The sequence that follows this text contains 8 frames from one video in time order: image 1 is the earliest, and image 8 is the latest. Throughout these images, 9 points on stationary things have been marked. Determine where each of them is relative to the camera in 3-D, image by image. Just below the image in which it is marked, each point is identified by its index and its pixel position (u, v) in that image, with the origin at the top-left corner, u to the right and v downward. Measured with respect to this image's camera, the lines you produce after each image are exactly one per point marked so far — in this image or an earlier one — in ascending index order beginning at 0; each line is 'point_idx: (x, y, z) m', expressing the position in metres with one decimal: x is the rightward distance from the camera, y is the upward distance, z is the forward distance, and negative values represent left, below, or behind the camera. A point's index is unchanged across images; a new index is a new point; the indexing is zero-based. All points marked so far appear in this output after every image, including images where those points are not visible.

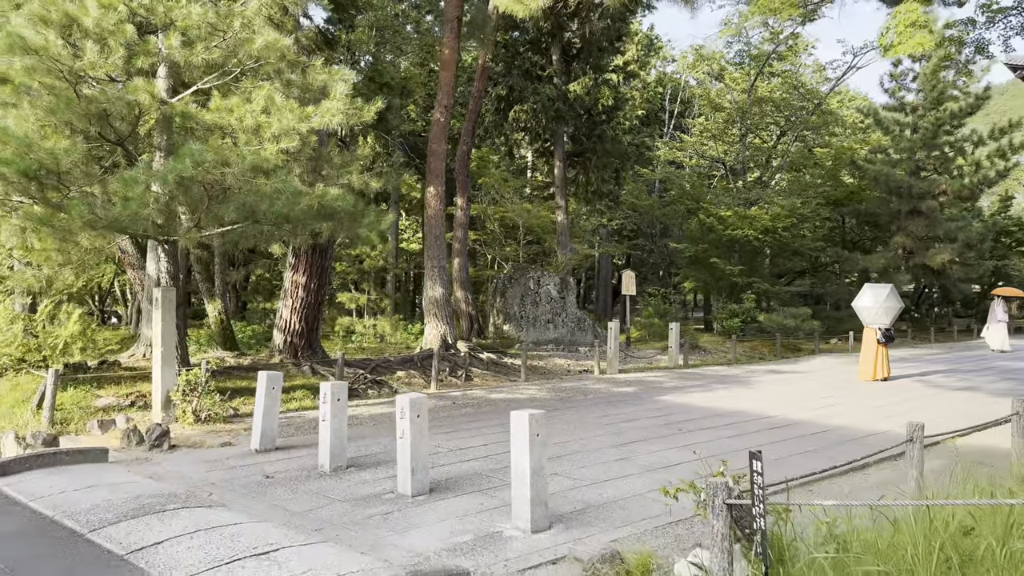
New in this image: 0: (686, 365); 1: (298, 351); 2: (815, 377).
0: (+2.9, -1.3, +13.6) m
1: (-2.7, -0.8, +10.1) m
2: (+4.6, -1.4, +12.3) m
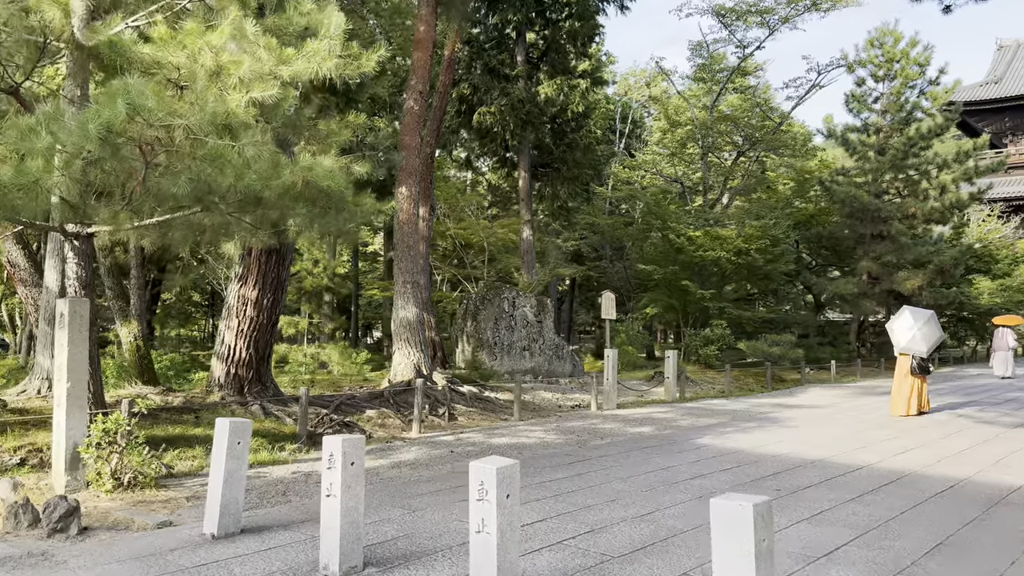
0: (+2.5, -1.6, +12.0) m
1: (-2.6, -1.0, +7.9) m
2: (+4.4, -1.7, +10.9) m
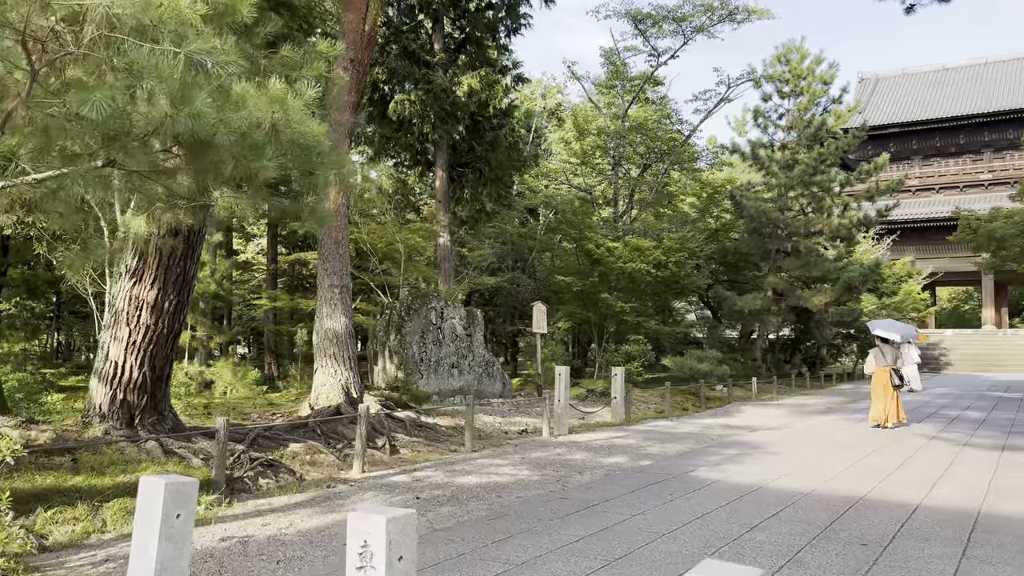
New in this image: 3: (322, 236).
0: (+1.6, -1.8, +10.9) m
1: (-2.8, -1.0, +6.1) m
2: (+3.6, -1.8, +10.1) m
3: (-2.1, +0.6, +8.8) m
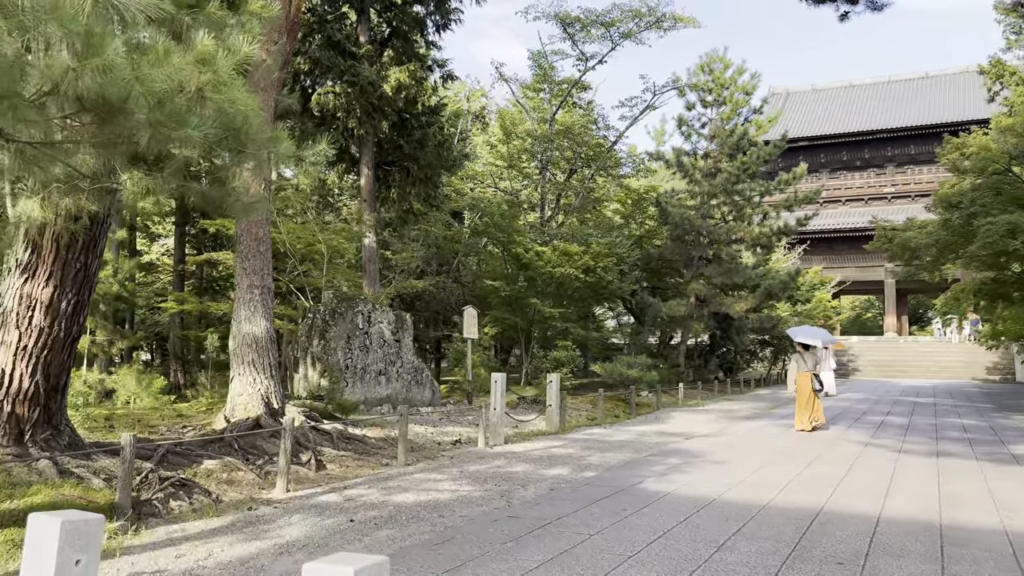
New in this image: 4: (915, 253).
0: (+0.7, -1.8, +10.6) m
1: (-3.2, -0.9, +5.3) m
2: (+2.8, -1.9, +10.0) m
3: (-2.7, +0.6, +8.2) m
4: (+9.1, +0.8, +18.4) m
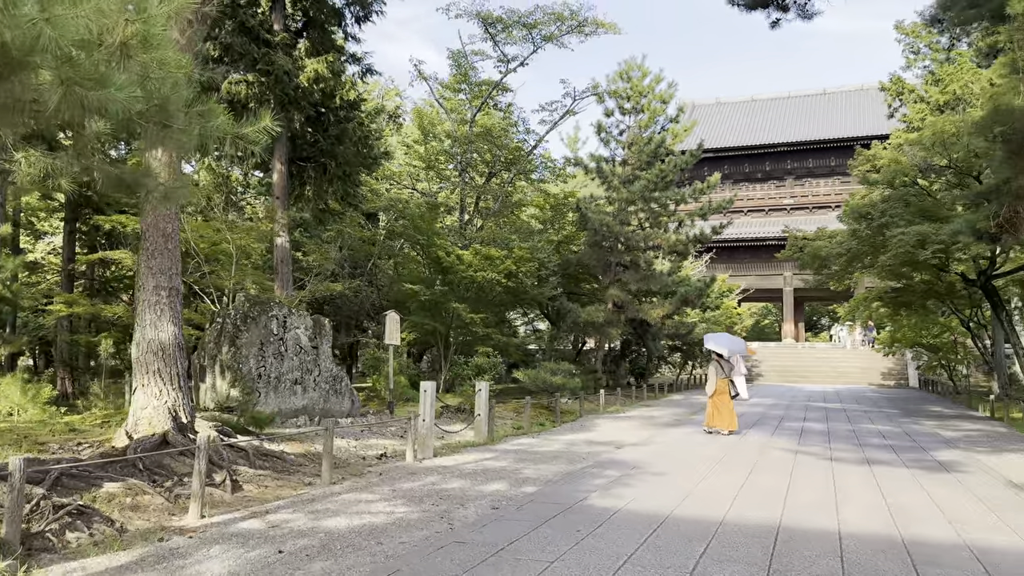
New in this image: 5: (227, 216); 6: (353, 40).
0: (-0.2, -1.9, +10.2) m
1: (-3.5, -0.9, +4.5) m
2: (+1.9, -2.0, +9.8) m
3: (-3.3, +0.6, +7.4) m
4: (+7.2, +0.6, +18.9) m
5: (-4.9, +1.2, +14.1) m
6: (-2.8, +4.4, +14.6) m
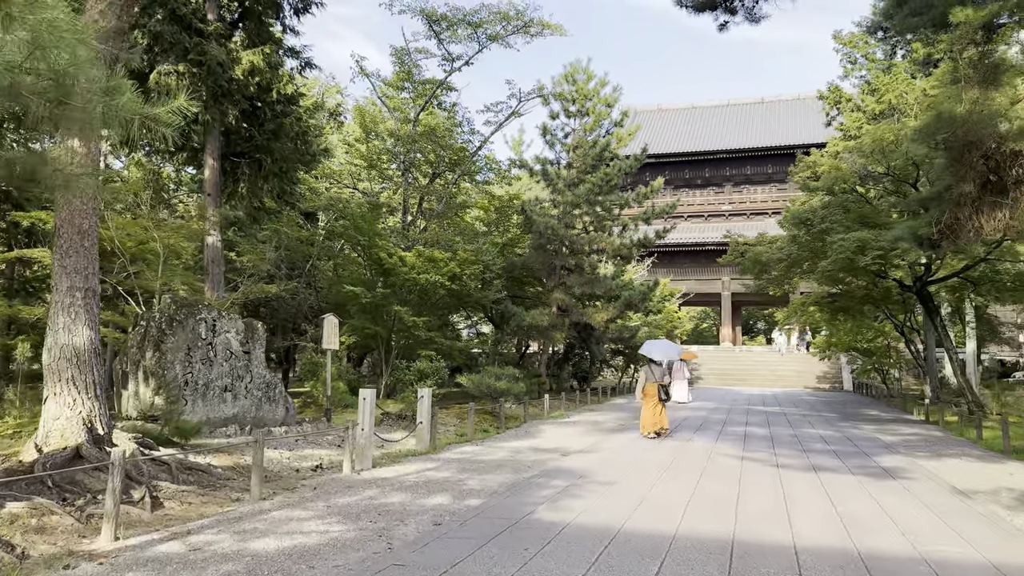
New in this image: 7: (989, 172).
0: (-0.9, -1.9, +9.8) m
1: (-3.8, -0.9, +3.9) m
2: (+1.2, -2.0, +9.6) m
3: (-3.8, +0.5, +6.8) m
4: (+5.9, +0.5, +19.0) m
5: (-5.8, +1.2, +13.4) m
6: (-3.8, +4.4, +14.0) m
7: (+5.5, +1.3, +9.5) m
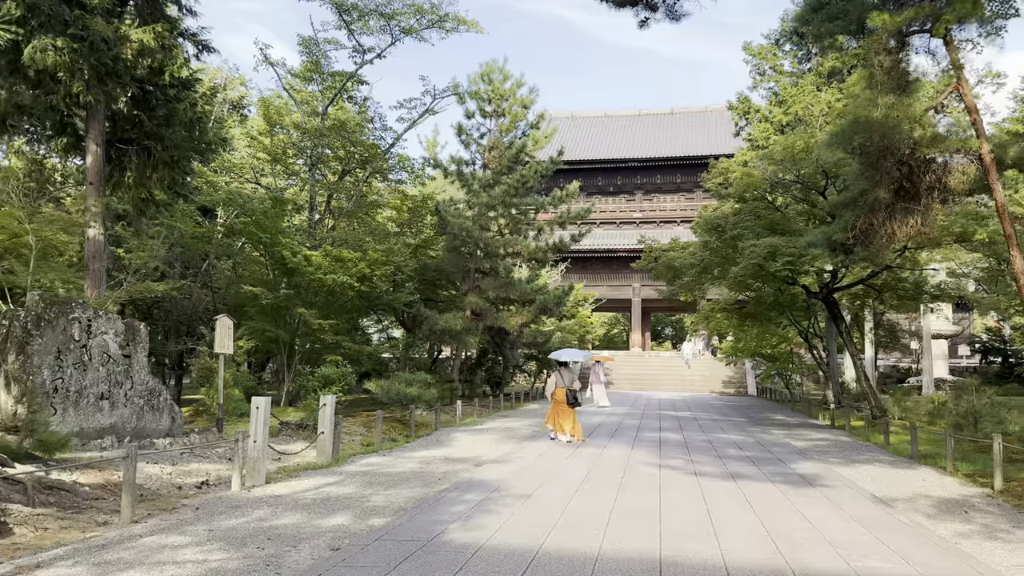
0: (-1.9, -1.9, +9.1) m
1: (-4.1, -0.9, +3.0) m
2: (+0.2, -2.0, +9.1) m
3: (-4.5, +0.6, +5.9) m
4: (+3.9, +0.4, +19.0) m
5: (-7.2, +1.3, +12.2) m
6: (-5.2, +4.4, +13.1) m
7: (+4.6, +1.3, +9.5) m
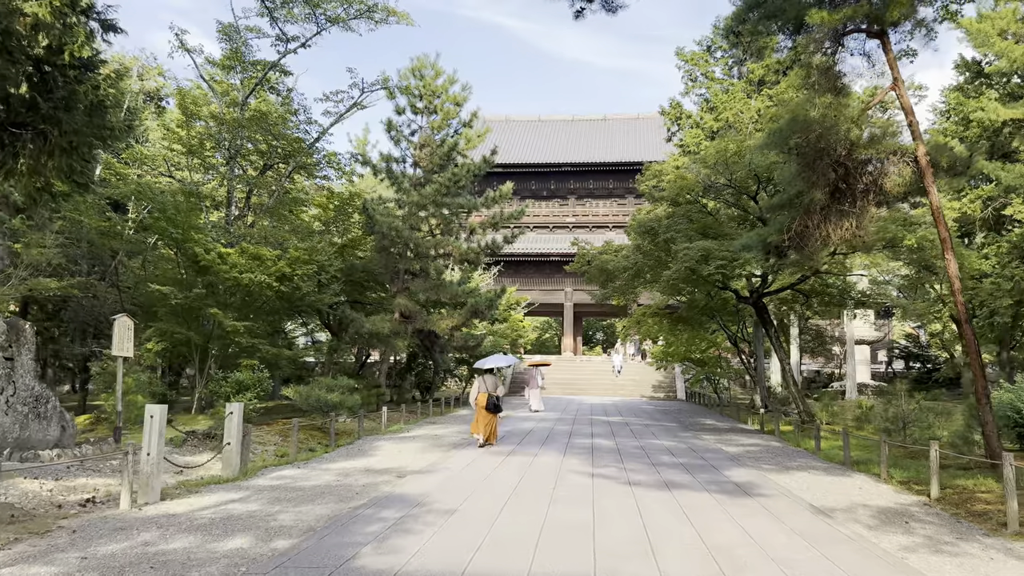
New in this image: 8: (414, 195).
0: (-2.7, -1.9, +8.5) m
1: (-4.4, -0.8, +2.2) m
2: (-0.6, -2.0, +8.6) m
3: (-4.9, +0.7, +5.0) m
4: (+2.3, +0.3, +18.8) m
5: (-8.2, +1.3, +11.1) m
6: (-6.2, +4.4, +12.1) m
7: (+3.7, +1.2, +9.3) m
8: (-2.4, +2.3, +19.7) m
